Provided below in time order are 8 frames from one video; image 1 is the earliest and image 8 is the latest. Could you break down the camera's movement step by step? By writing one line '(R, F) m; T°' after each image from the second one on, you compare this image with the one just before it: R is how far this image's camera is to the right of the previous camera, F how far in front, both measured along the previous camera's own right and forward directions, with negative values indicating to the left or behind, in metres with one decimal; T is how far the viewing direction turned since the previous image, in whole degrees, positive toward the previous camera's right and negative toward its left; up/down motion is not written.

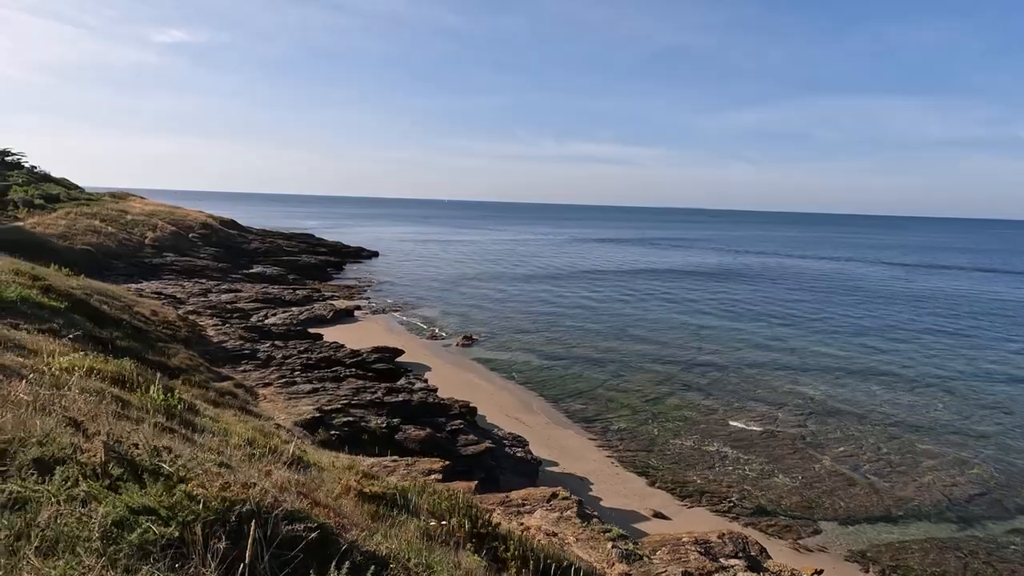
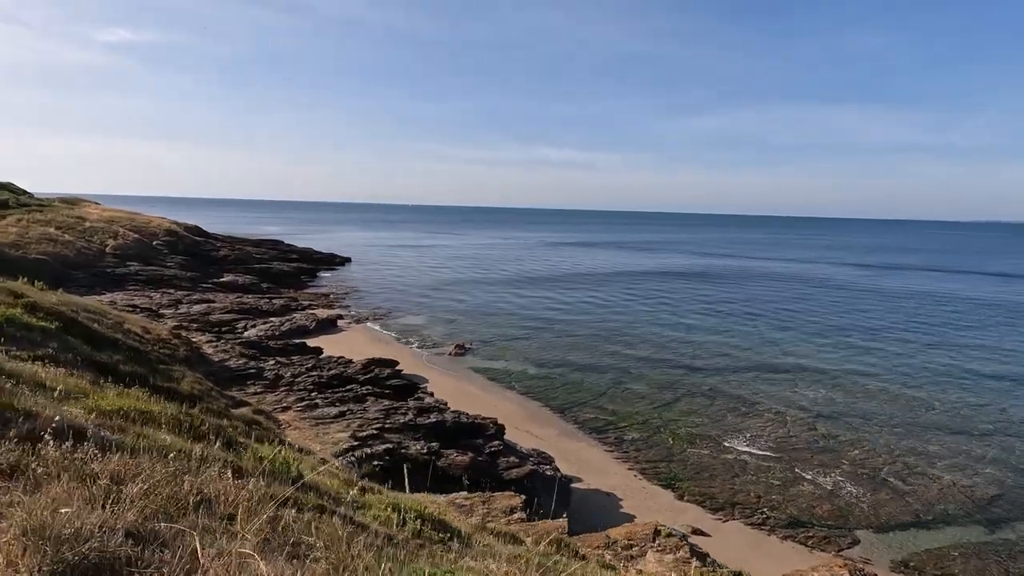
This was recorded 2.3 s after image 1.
(-1.5, +0.9) m; +3°
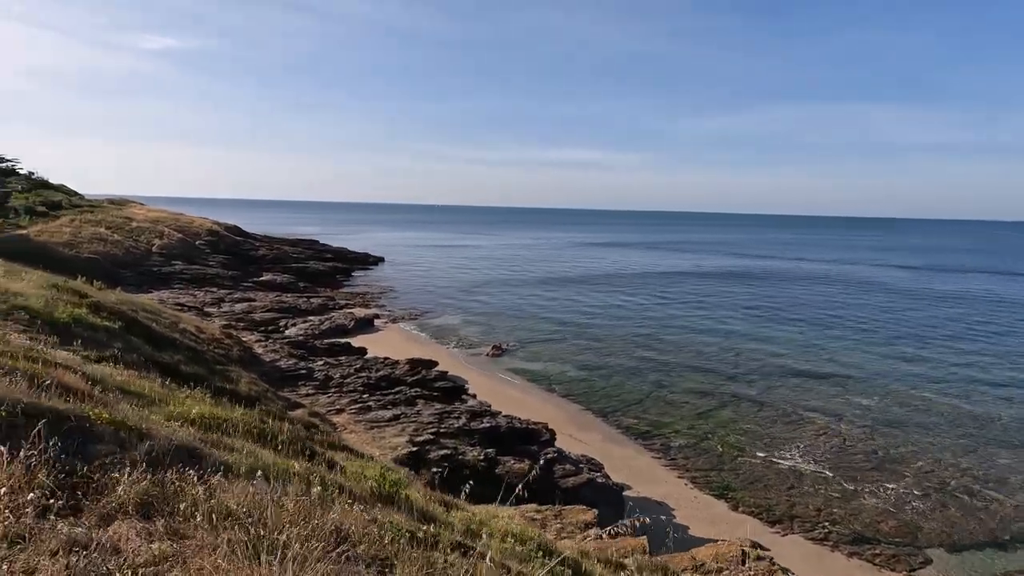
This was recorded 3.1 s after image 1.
(-0.5, +0.3) m; -3°
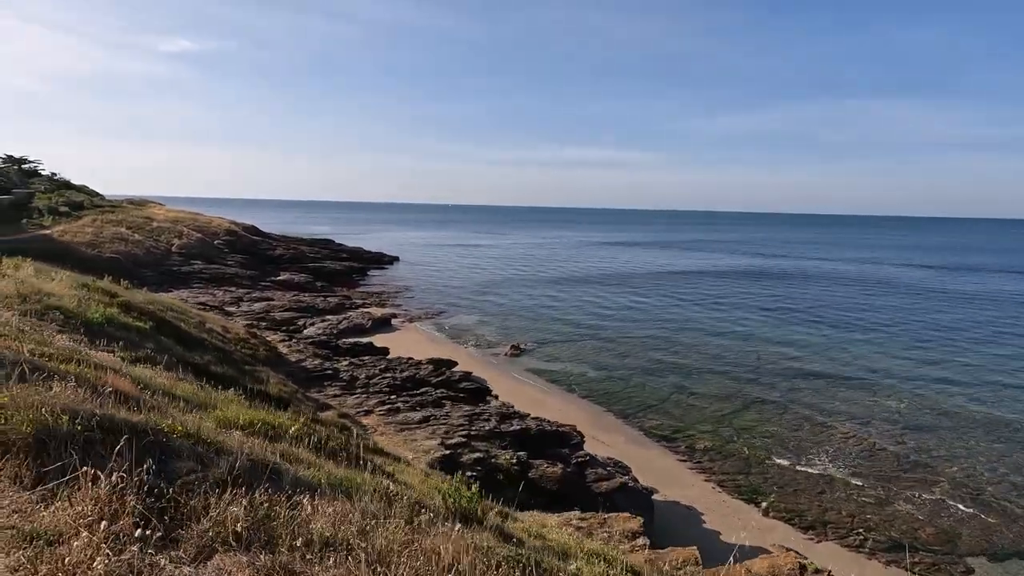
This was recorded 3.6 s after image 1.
(-0.4, +0.2) m; -1°
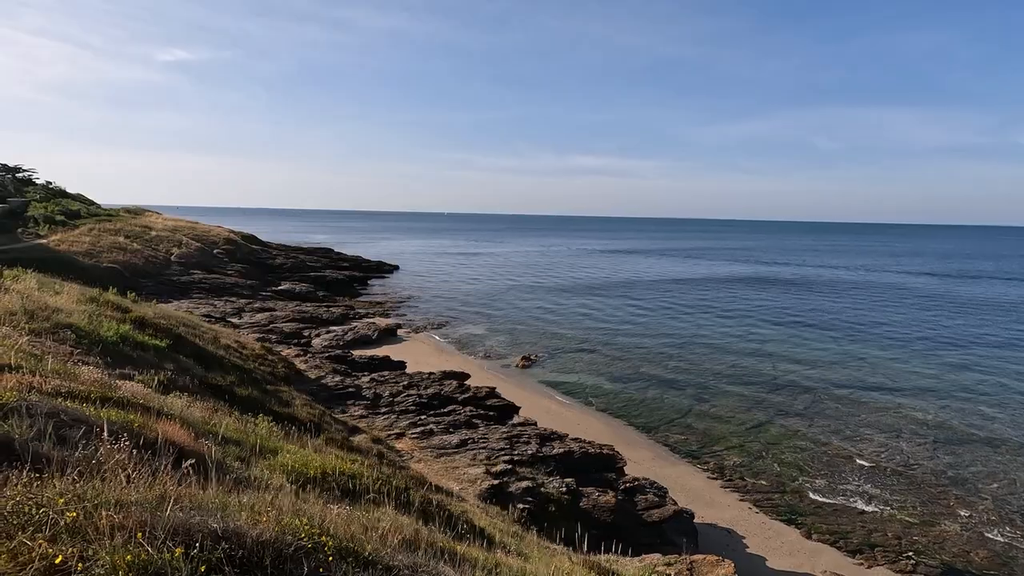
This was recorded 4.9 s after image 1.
(-0.8, +0.7) m; 0°
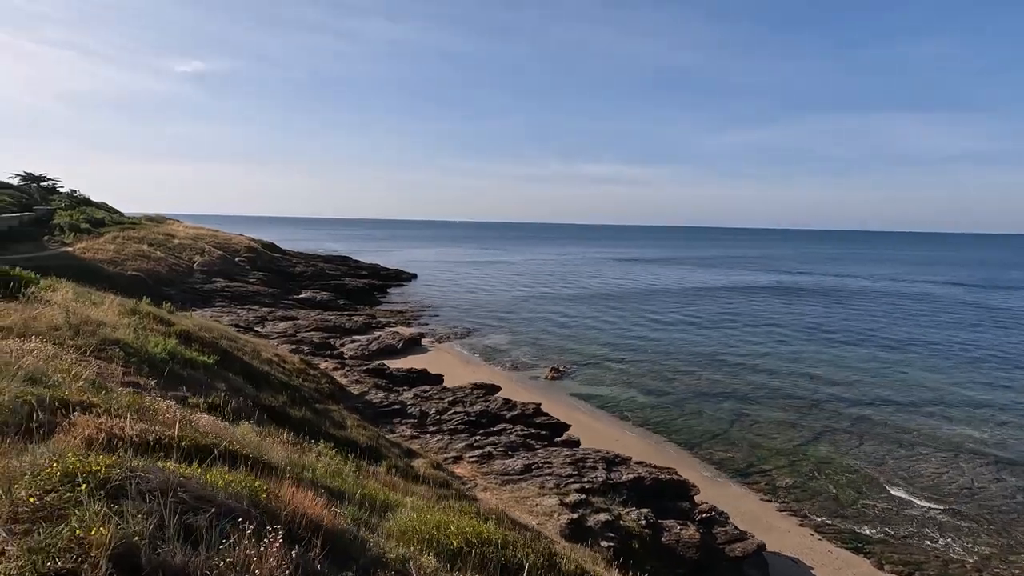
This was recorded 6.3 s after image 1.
(-0.9, +0.7) m; -1°
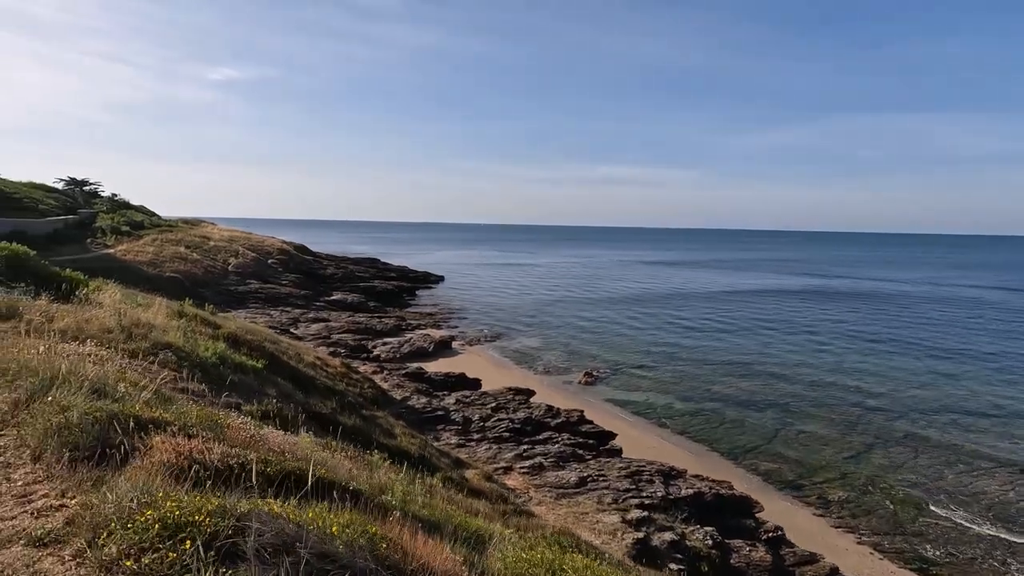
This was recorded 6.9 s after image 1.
(-0.4, +0.4) m; -2°
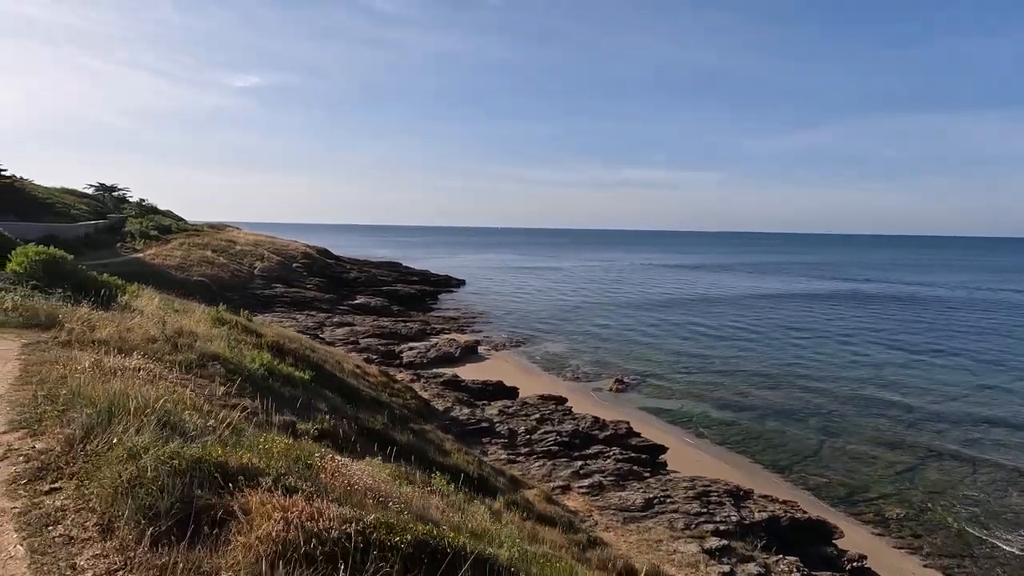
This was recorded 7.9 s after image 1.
(-0.6, +0.6) m; -2°
